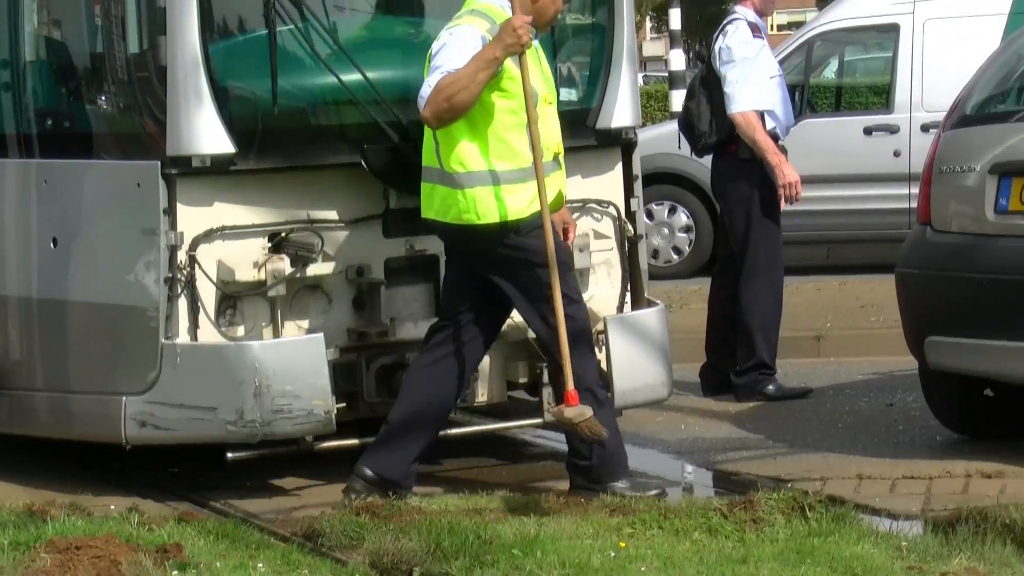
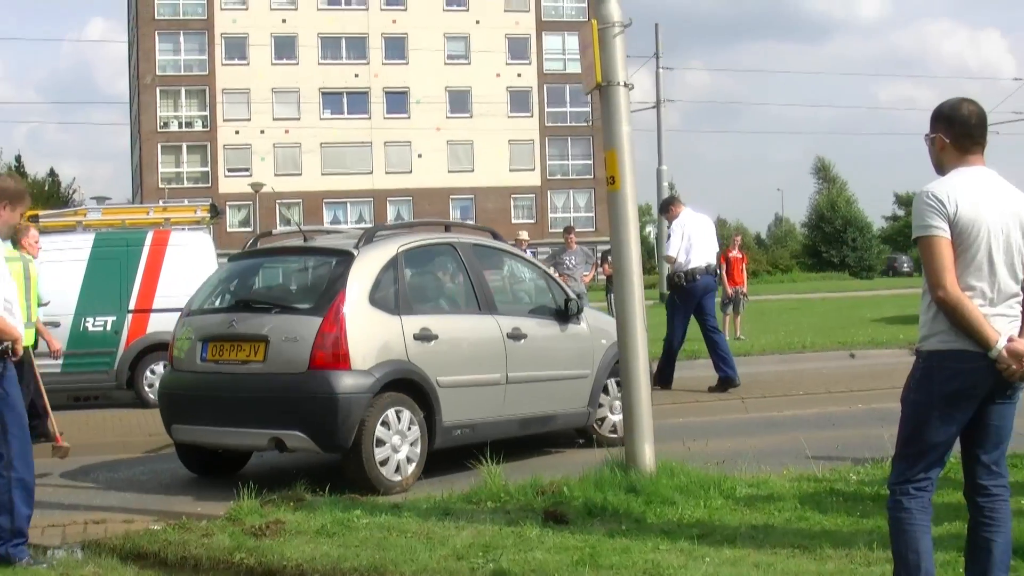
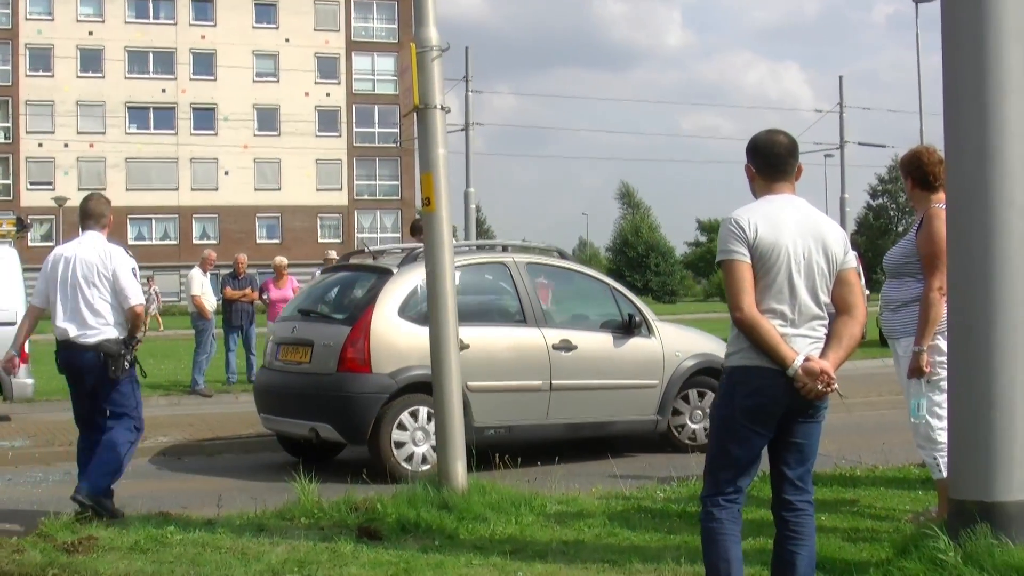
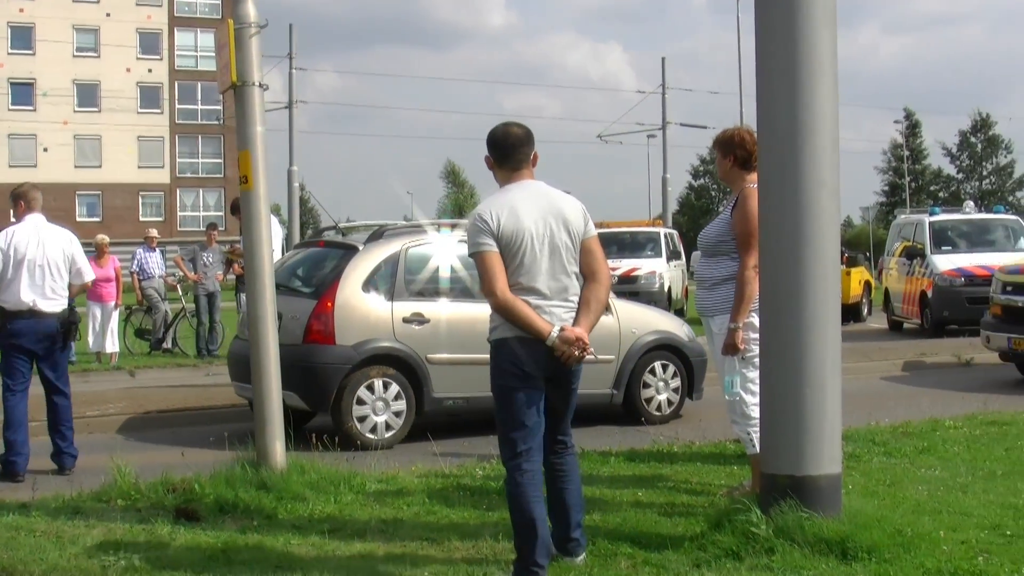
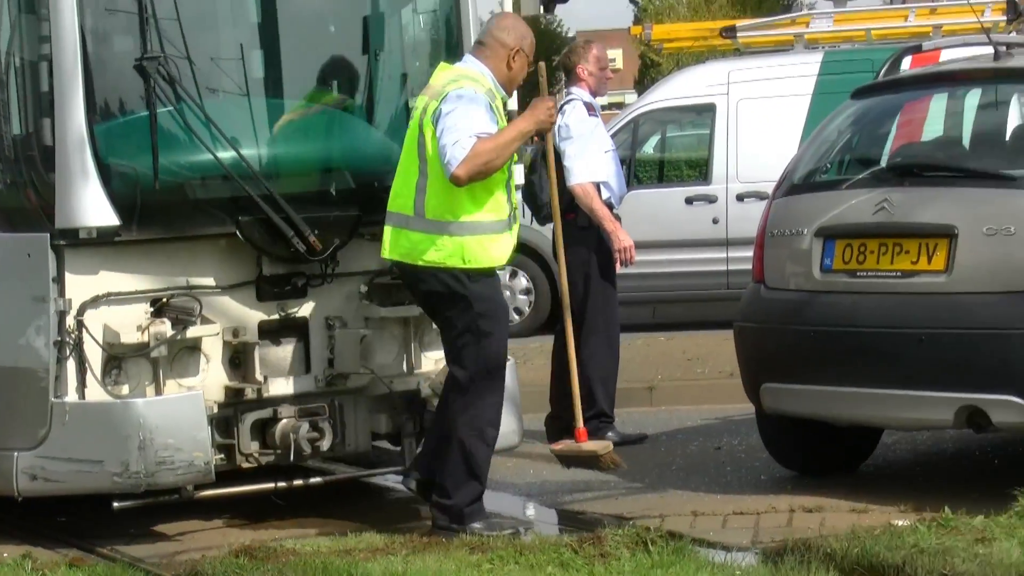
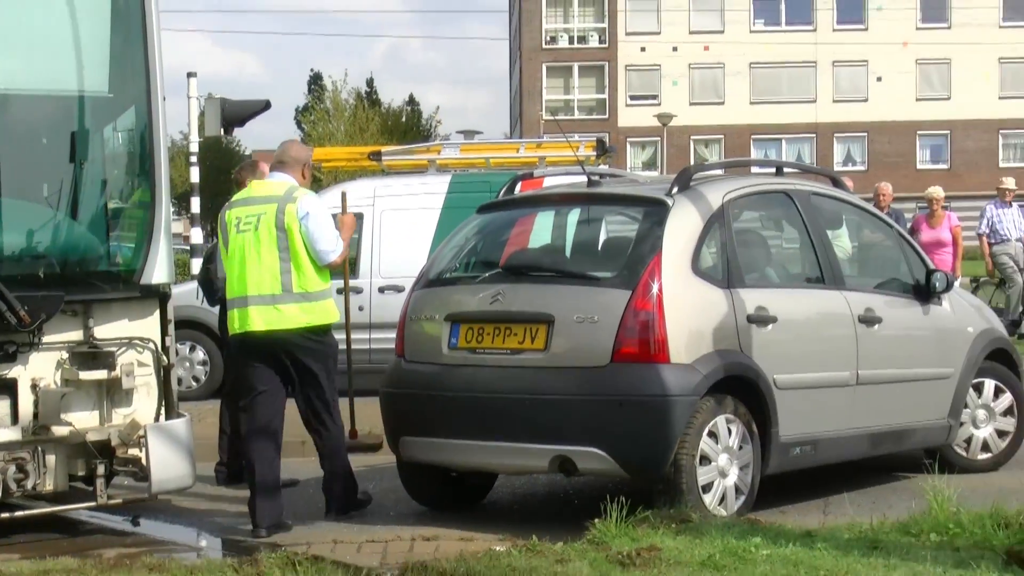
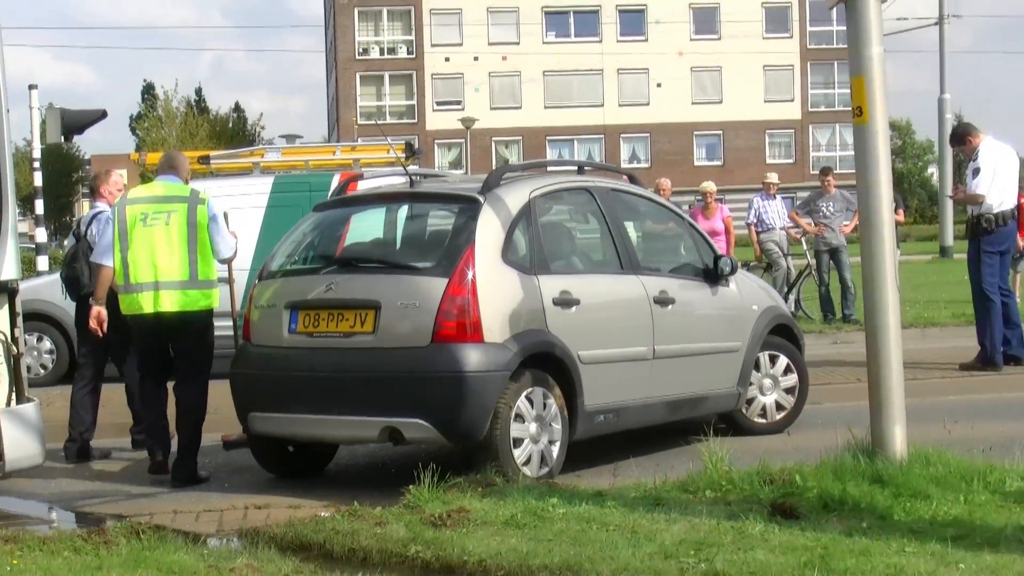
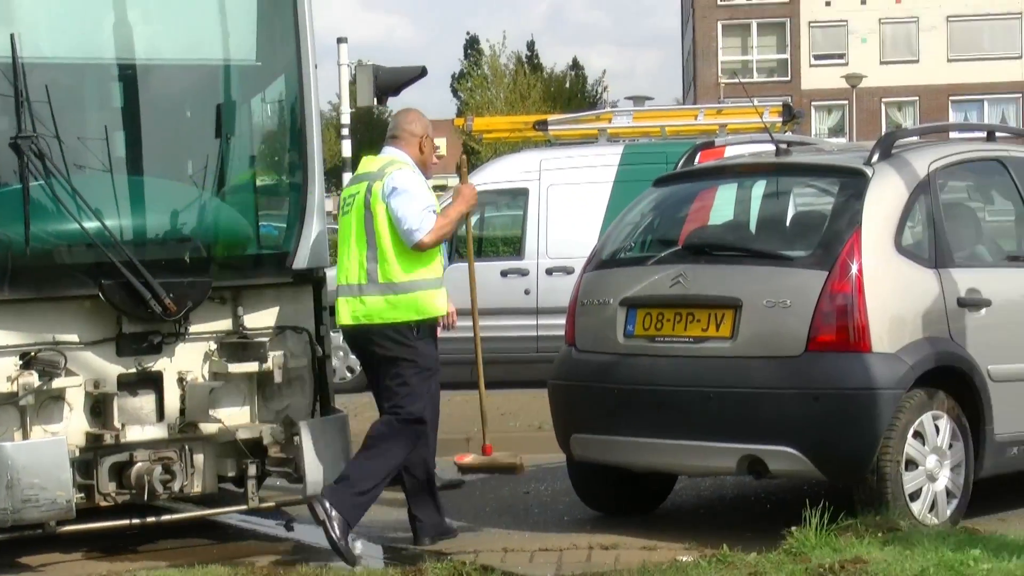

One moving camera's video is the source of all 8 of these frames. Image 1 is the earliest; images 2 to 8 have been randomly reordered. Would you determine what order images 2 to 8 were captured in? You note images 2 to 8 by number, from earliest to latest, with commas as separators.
5, 8, 6, 7, 2, 3, 4
